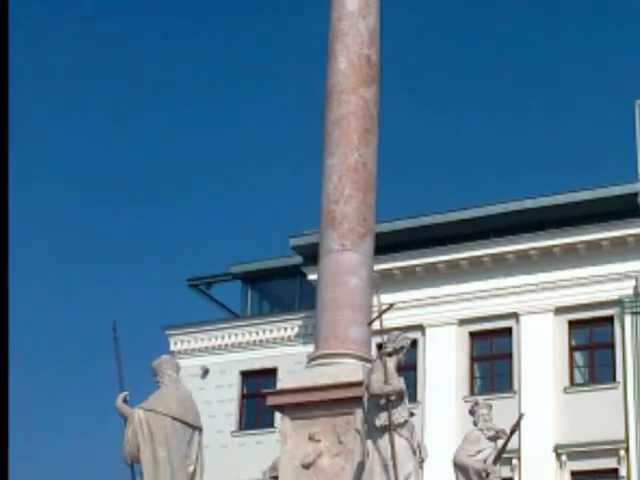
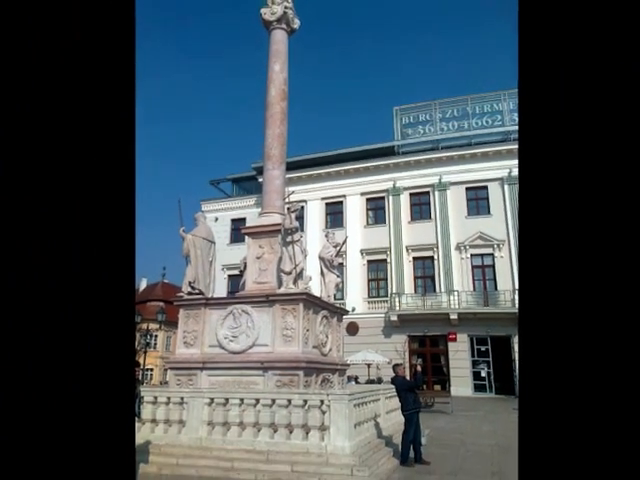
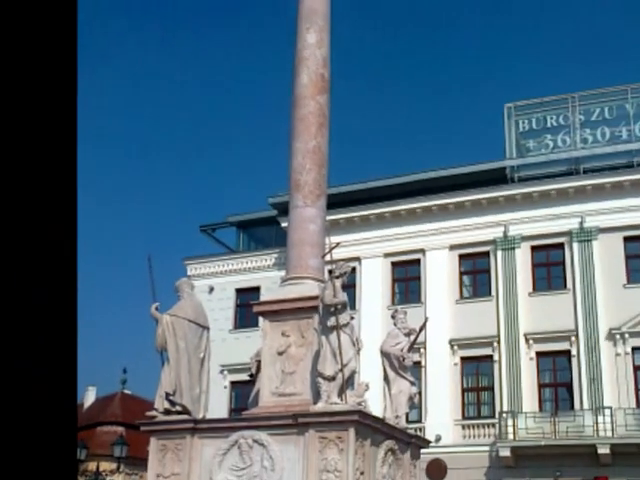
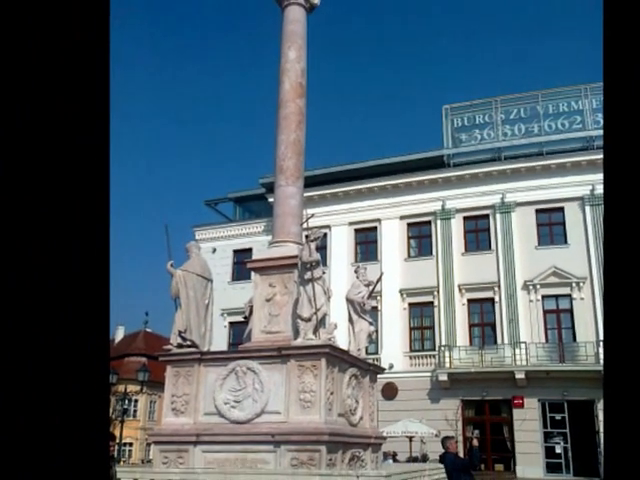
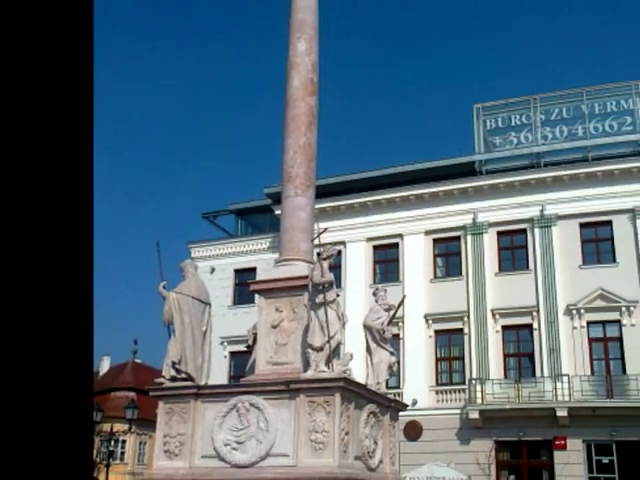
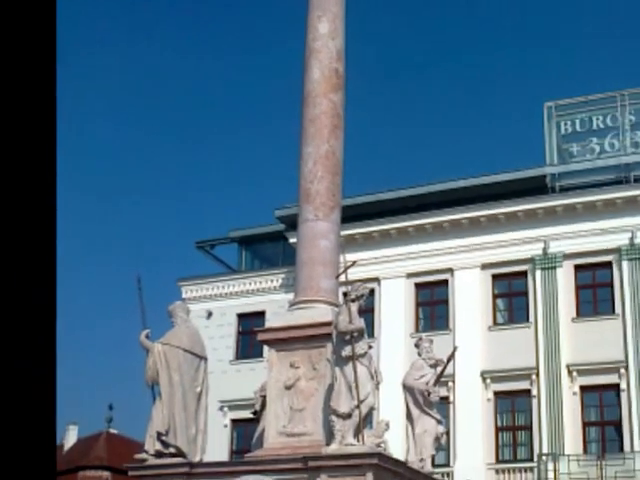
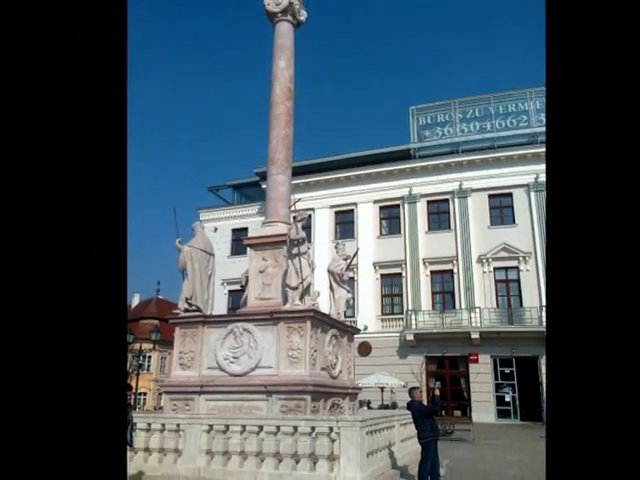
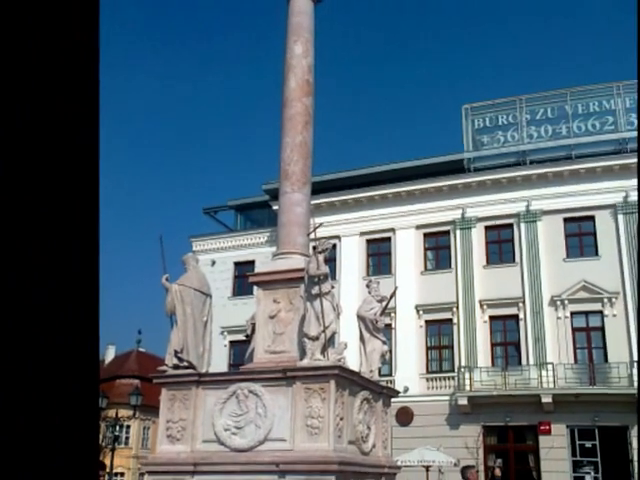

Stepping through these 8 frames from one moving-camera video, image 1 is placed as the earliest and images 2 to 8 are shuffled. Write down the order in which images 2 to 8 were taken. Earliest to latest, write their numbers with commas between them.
6, 3, 5, 8, 4, 7, 2
